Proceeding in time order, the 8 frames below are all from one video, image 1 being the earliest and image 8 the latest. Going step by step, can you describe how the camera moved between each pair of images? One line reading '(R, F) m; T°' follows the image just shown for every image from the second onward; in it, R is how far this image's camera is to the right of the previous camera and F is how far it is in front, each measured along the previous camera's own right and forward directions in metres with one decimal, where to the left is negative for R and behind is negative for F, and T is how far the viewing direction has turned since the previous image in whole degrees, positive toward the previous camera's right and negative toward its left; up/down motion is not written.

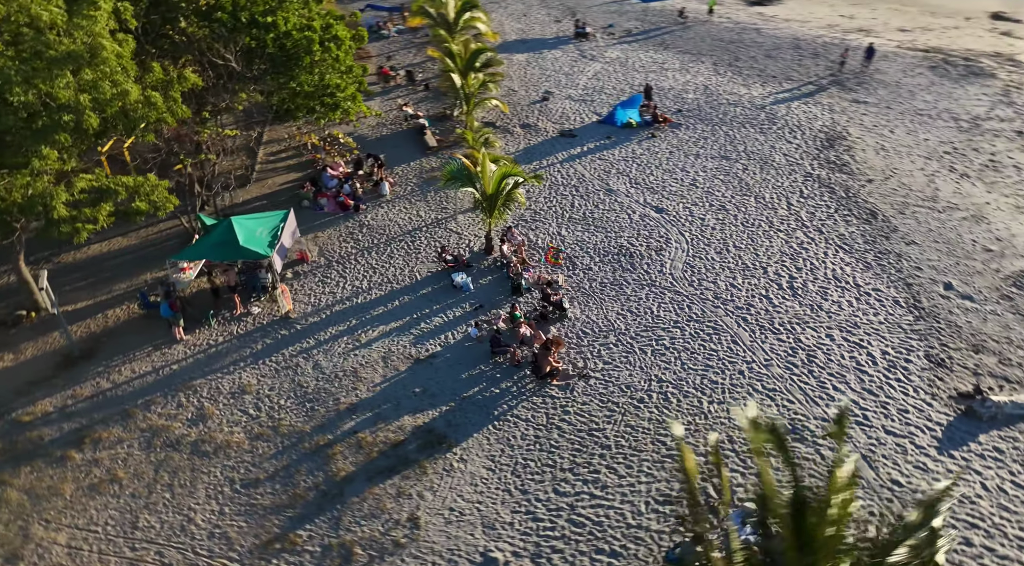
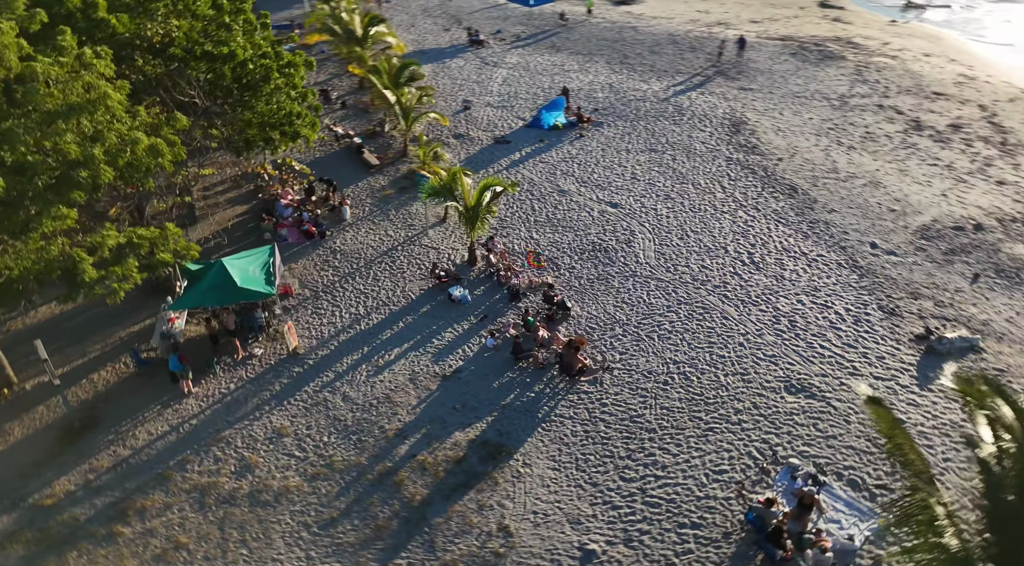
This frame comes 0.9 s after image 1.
(-2.8, -0.2) m; +11°
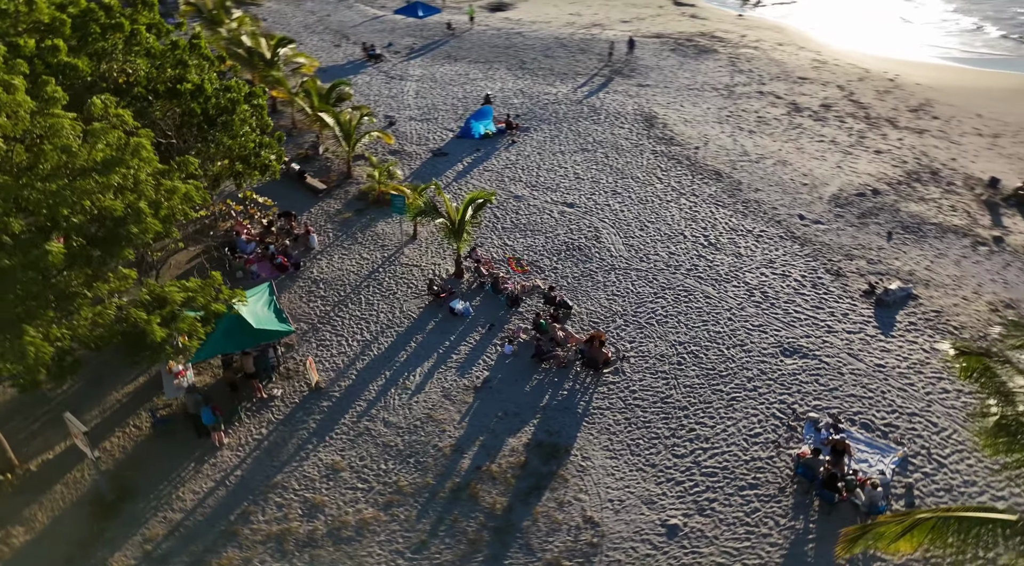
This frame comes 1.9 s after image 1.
(-2.9, -0.2) m; +11°
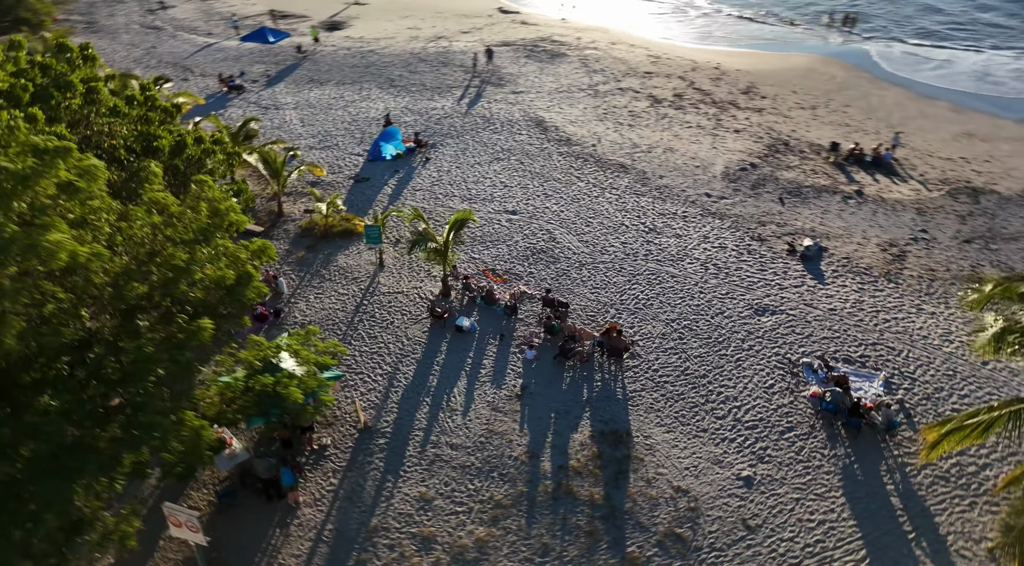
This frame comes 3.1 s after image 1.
(-4.0, -0.1) m; +14°
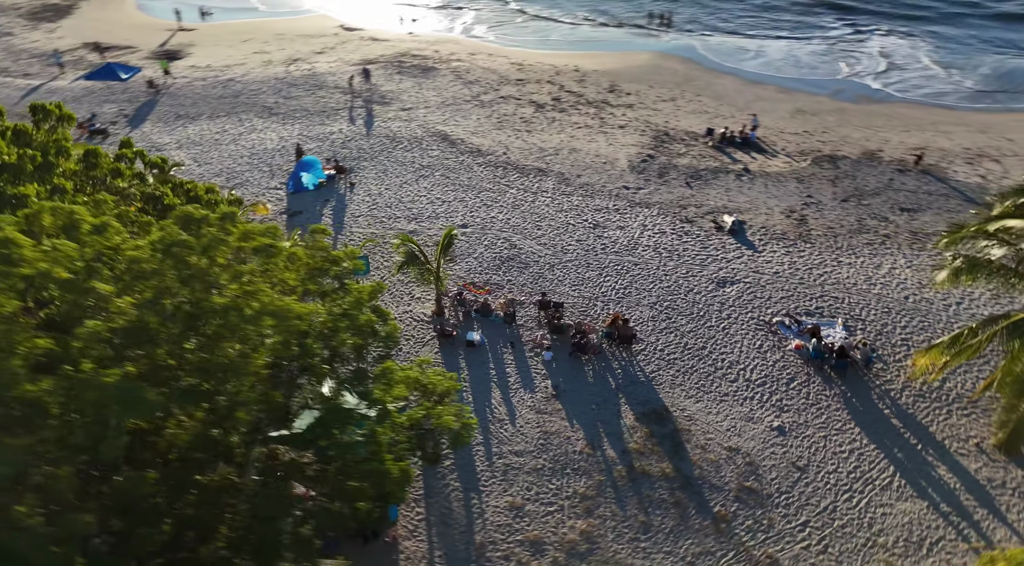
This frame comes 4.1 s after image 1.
(-3.8, -0.1) m; +13°
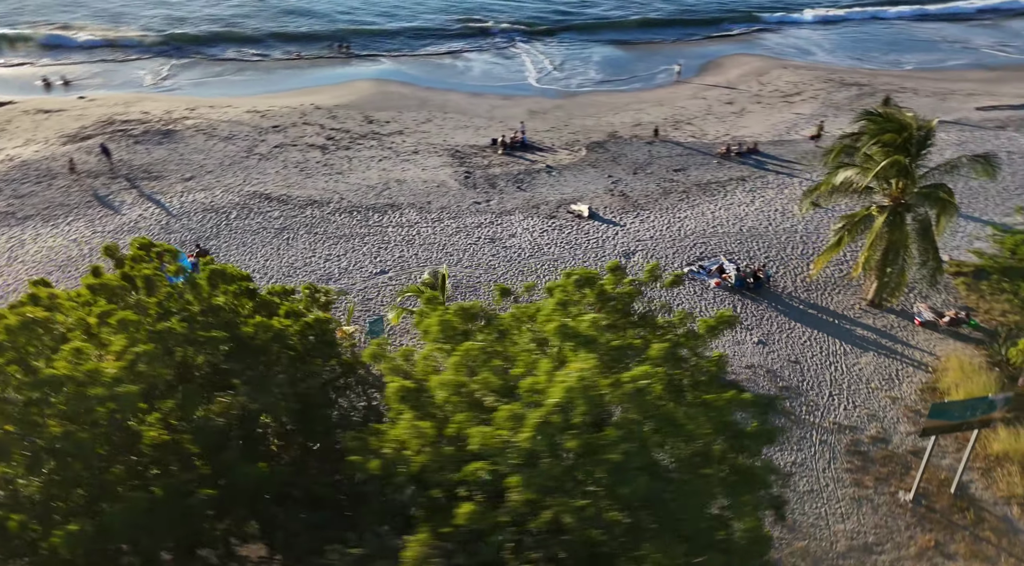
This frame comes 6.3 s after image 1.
(-8.1, +0.6) m; +27°
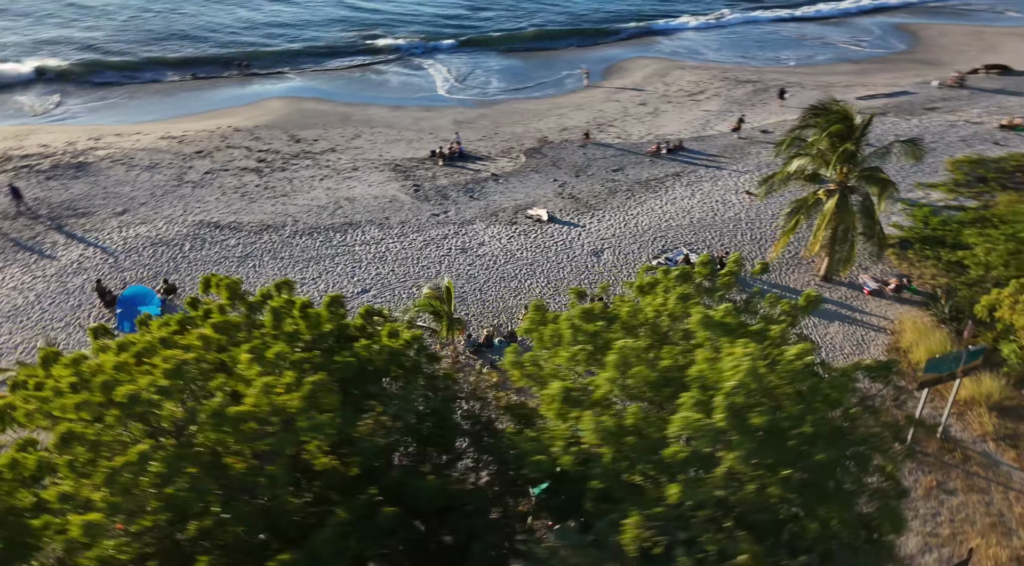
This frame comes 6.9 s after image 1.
(-2.7, -0.3) m; +9°
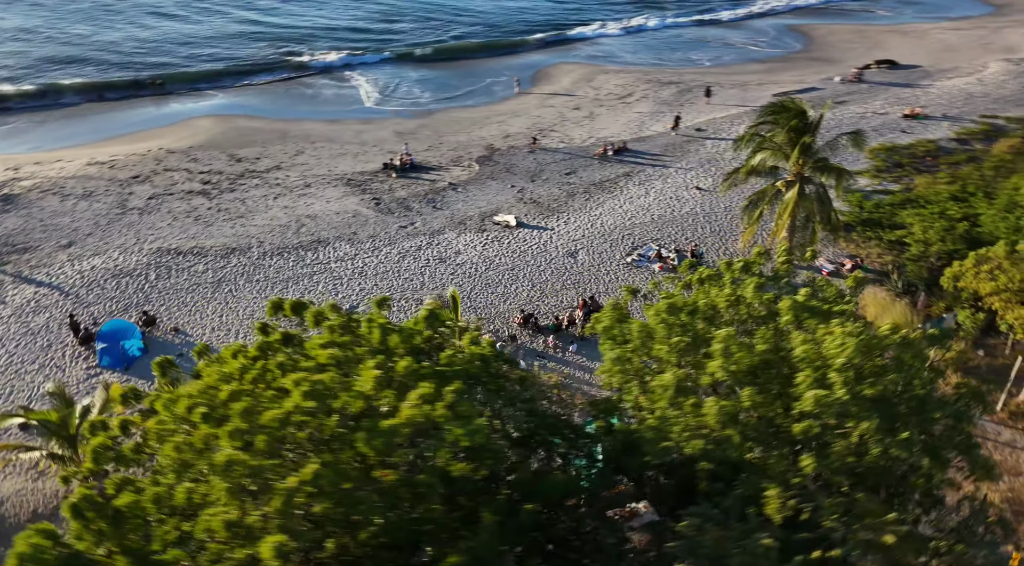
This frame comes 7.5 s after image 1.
(-2.2, -0.3) m; +7°
